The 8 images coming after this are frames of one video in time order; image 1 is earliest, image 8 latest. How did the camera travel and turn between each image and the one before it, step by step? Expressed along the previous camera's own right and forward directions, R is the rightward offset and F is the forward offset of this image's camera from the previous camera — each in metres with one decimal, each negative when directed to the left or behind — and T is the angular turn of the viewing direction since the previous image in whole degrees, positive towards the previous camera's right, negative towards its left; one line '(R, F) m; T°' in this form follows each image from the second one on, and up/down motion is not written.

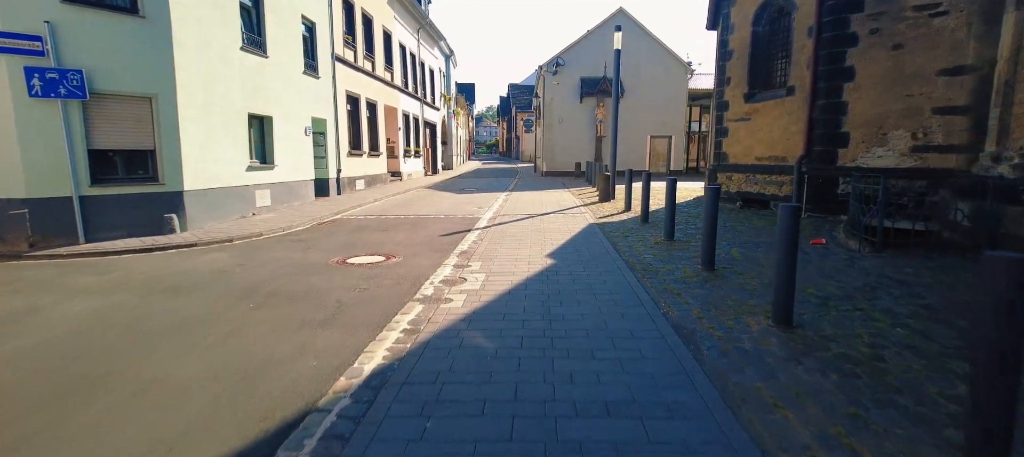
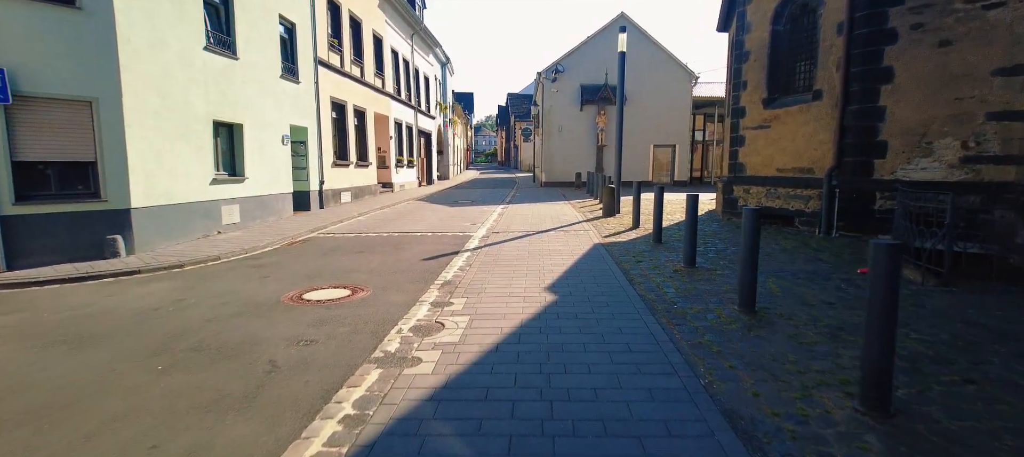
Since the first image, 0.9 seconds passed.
(+0.1, +1.1) m; 0°
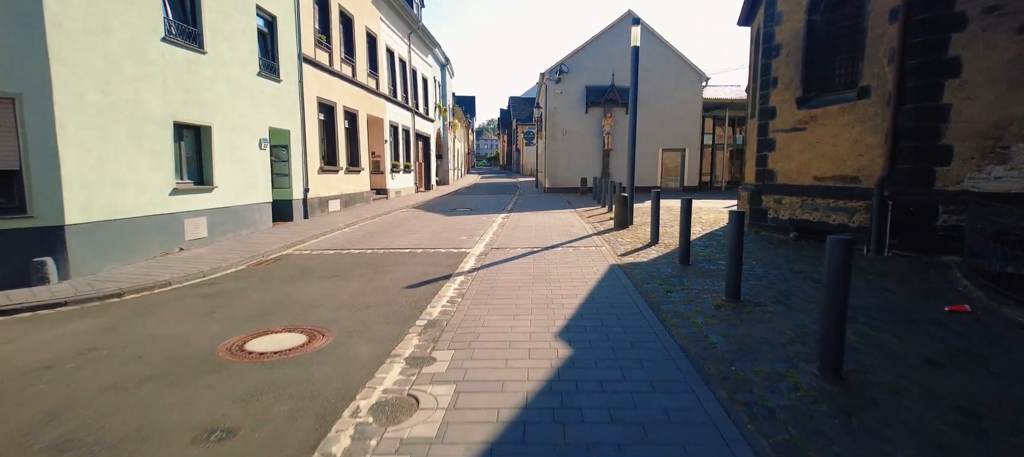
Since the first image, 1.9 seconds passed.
(0.0, +1.2) m; 0°
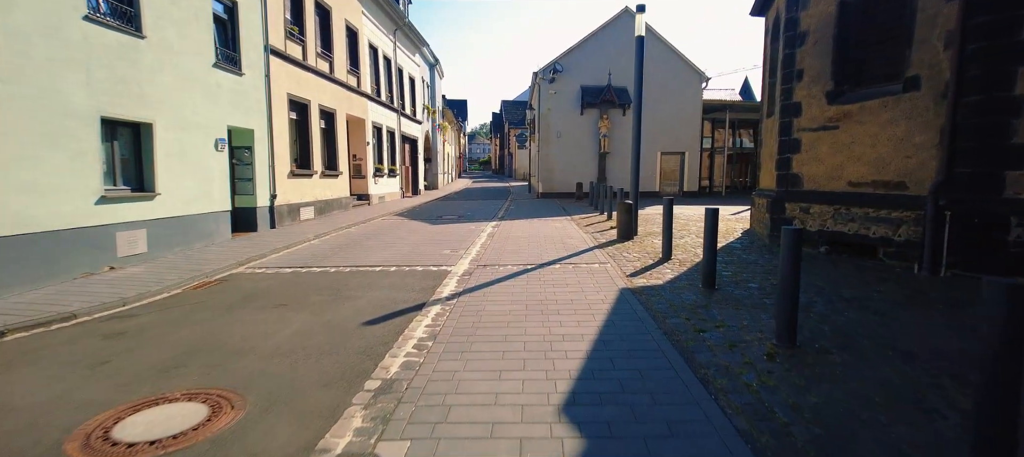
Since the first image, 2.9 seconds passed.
(+0.1, +1.3) m; +1°
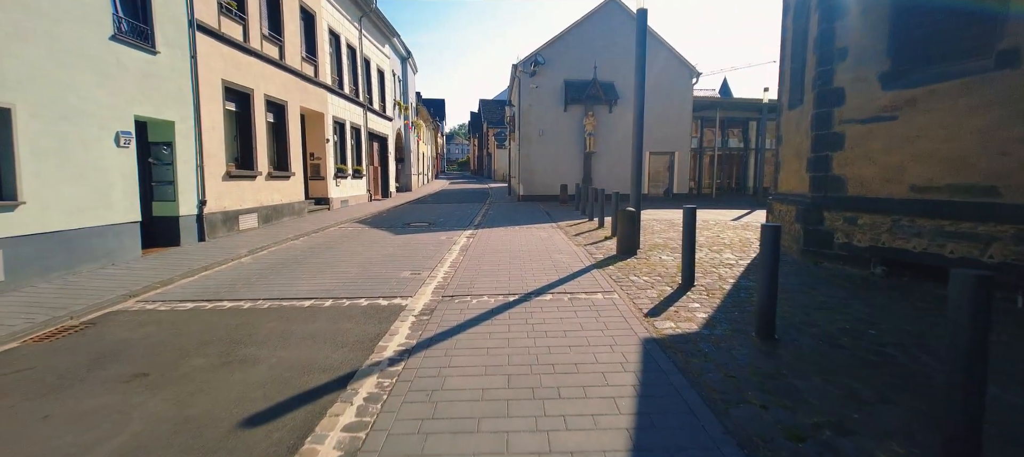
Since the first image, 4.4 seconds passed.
(0.0, +1.8) m; +2°
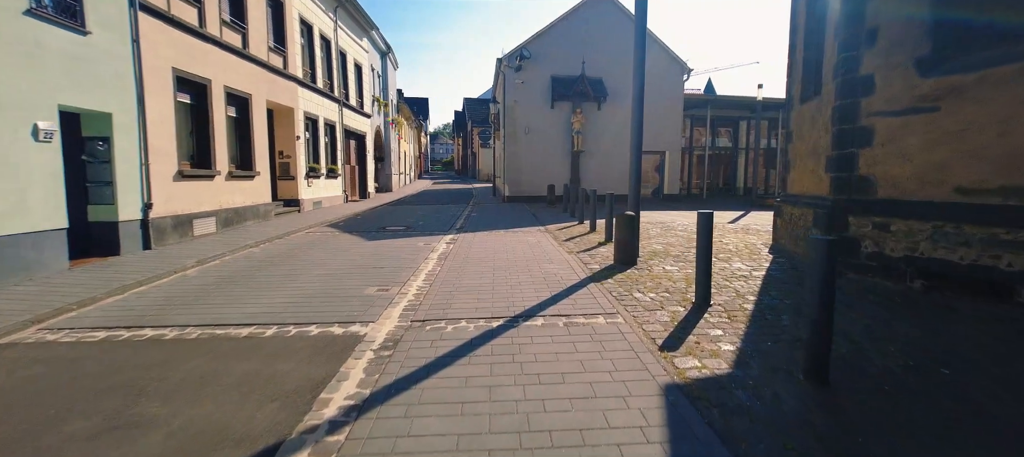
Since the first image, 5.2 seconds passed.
(0.0, +1.0) m; +2°
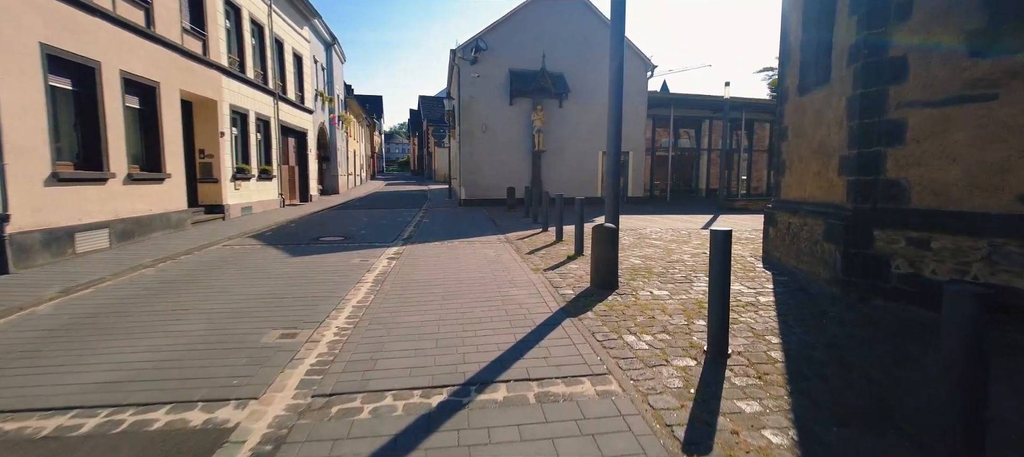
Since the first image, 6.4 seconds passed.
(+0.1, +1.4) m; +5°
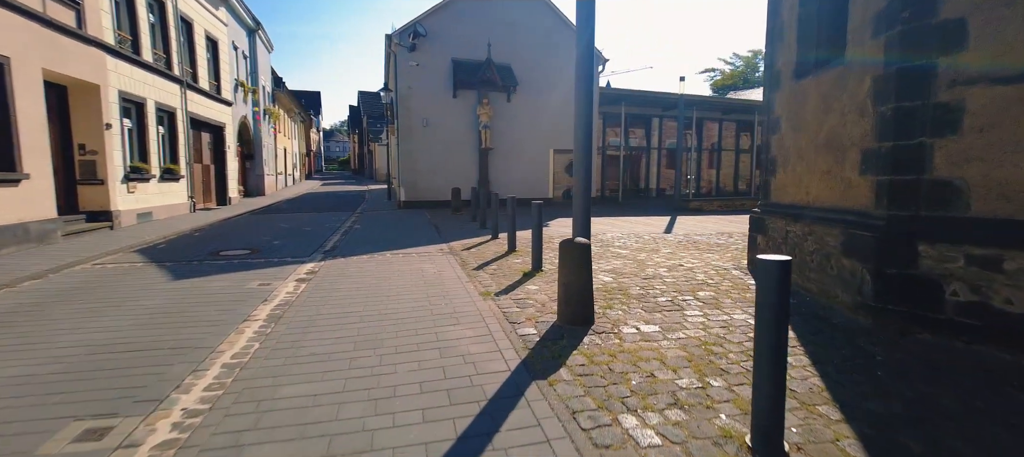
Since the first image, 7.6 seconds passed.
(+0.1, +1.5) m; +6°
